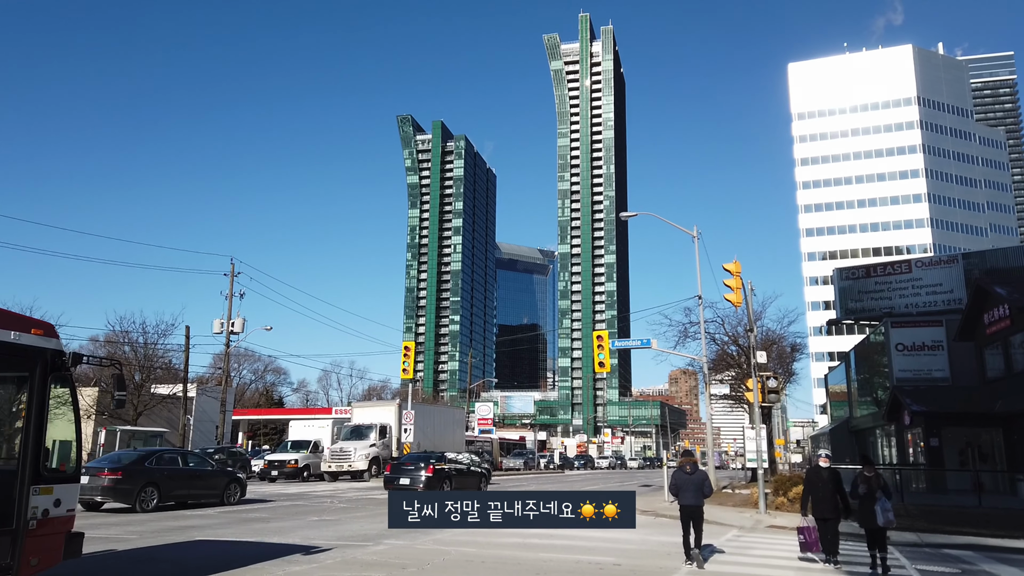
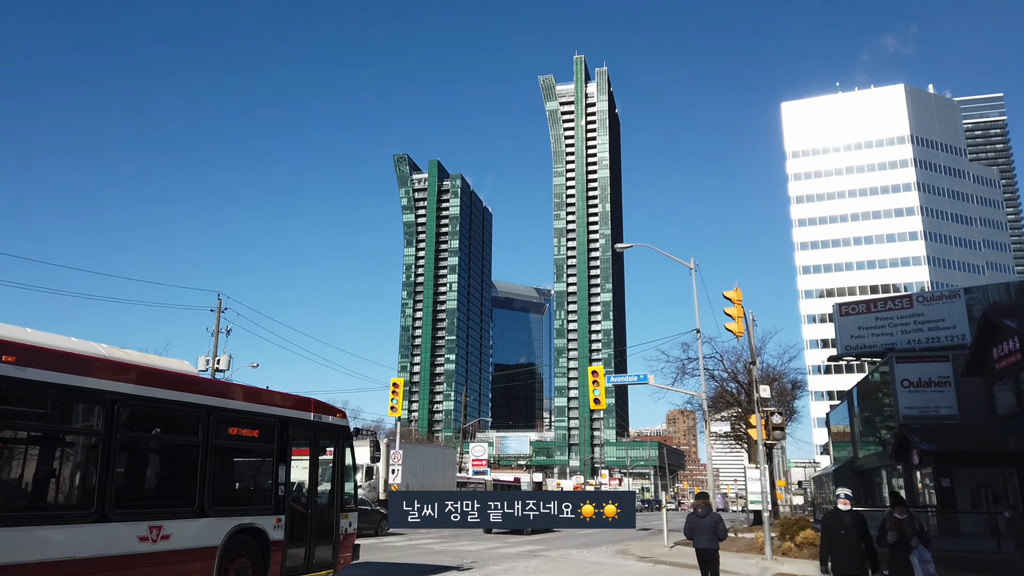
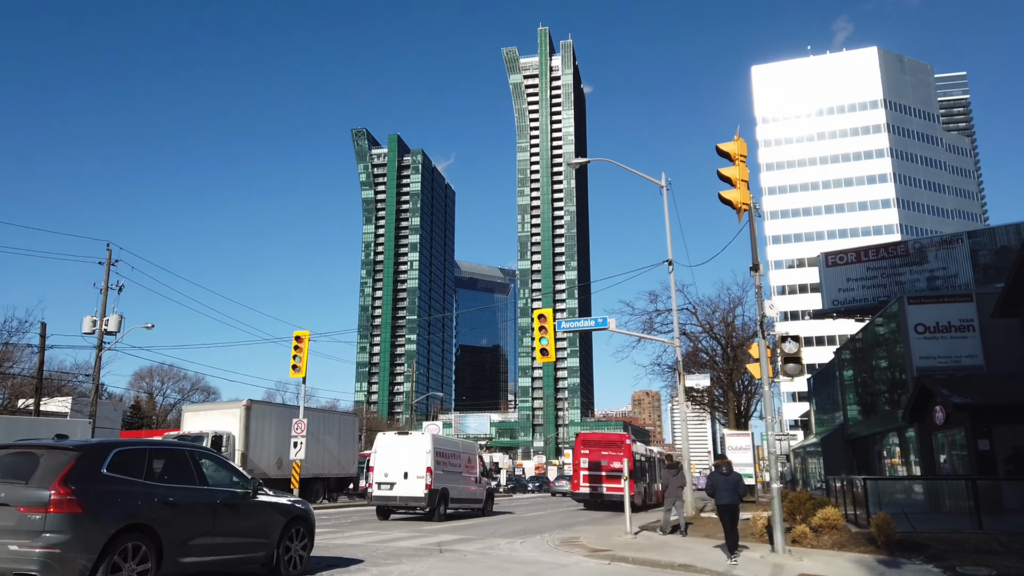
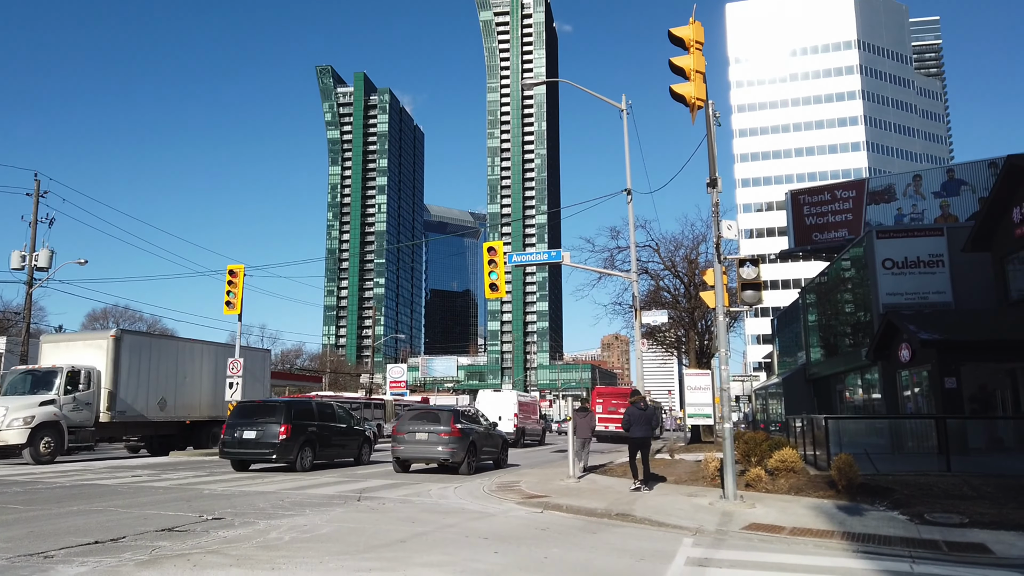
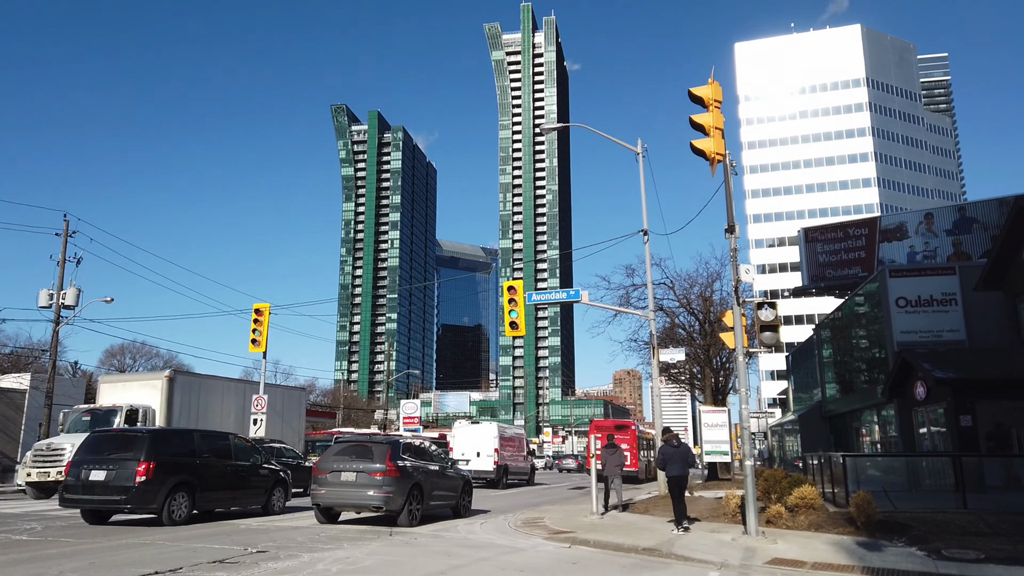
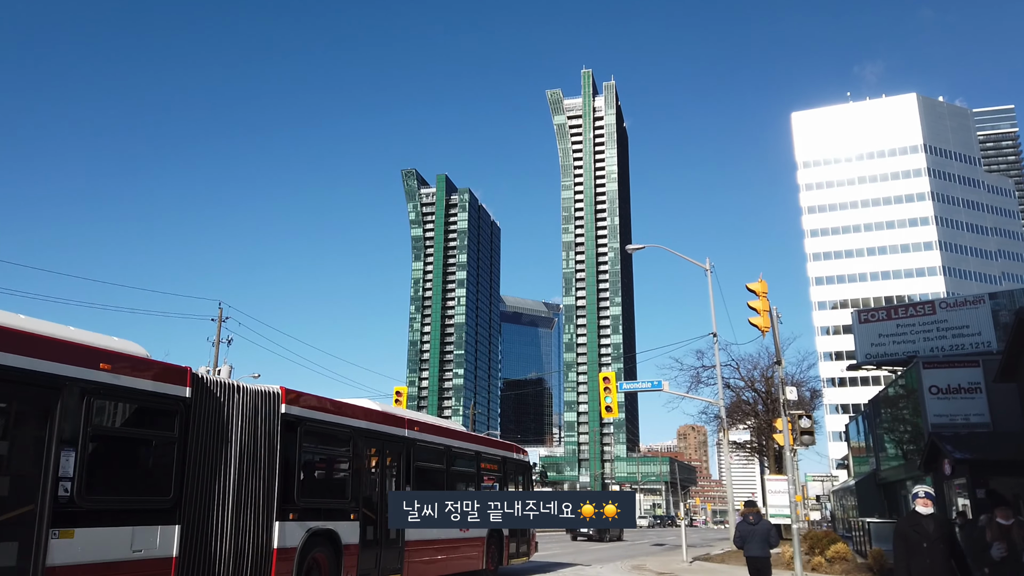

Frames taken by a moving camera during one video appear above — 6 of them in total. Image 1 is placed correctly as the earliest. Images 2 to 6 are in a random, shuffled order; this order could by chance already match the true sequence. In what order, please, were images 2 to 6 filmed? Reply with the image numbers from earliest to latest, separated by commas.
2, 6, 3, 5, 4
